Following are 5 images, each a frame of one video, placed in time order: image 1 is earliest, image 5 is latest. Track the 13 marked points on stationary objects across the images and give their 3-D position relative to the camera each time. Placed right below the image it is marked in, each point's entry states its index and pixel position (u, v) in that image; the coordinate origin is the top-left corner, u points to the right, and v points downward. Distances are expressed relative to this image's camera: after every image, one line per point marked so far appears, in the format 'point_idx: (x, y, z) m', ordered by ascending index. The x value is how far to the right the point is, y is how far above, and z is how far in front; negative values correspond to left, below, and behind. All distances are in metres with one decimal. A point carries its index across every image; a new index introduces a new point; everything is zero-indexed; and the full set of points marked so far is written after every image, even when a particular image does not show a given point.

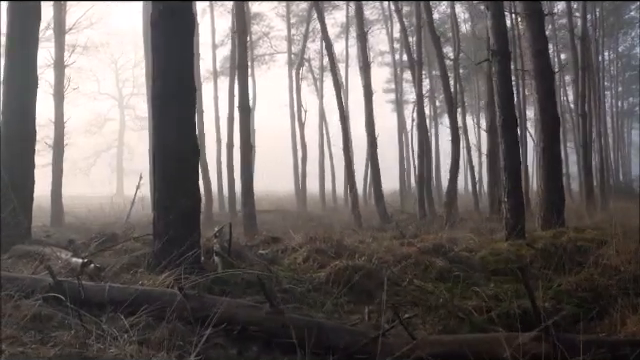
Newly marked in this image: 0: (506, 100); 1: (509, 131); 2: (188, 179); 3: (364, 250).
0: (+2.9, +1.2, +10.0) m
1: (+2.9, +0.8, +10.0) m
2: (-1.4, 0.0, +7.0) m
3: (+0.6, -0.9, +8.6) m
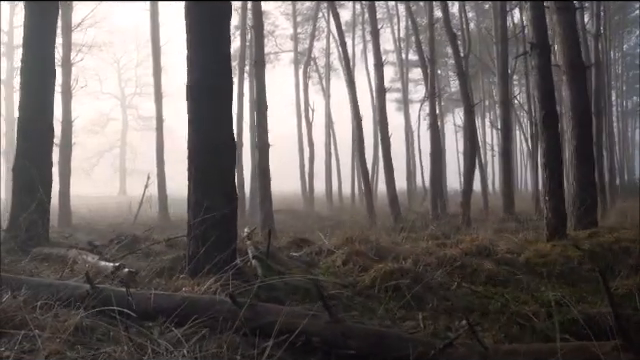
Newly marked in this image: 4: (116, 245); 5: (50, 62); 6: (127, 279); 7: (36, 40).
0: (+3.4, +1.2, +9.6) m
1: (+3.4, +0.8, +9.6) m
2: (-1.0, 0.0, +6.6) m
3: (+1.1, -0.9, +8.2) m
4: (-2.7, -0.9, +8.6) m
5: (-4.2, +1.7, +10.1) m
6: (-1.7, -0.9, +5.7) m
7: (-4.3, +2.1, +10.0) m
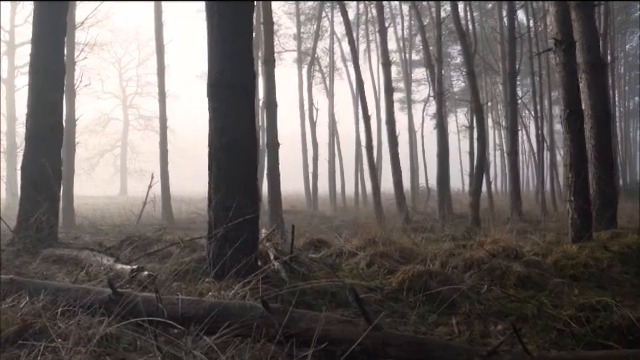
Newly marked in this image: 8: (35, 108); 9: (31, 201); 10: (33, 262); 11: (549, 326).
0: (+3.6, +1.3, +9.3) m
1: (+3.6, +0.8, +9.3) m
2: (-0.7, 0.0, +6.3) m
3: (+1.3, -0.9, +7.9) m
4: (-2.5, -0.8, +8.3) m
5: (-3.9, +1.8, +9.8) m
6: (-1.4, -0.9, +5.4) m
7: (-4.1, +2.1, +9.7) m
8: (-4.2, +1.1, +9.6) m
9: (-4.1, -0.3, +9.3) m
10: (-3.2, -0.9, +7.4) m
11: (+2.0, -1.3, +5.8) m
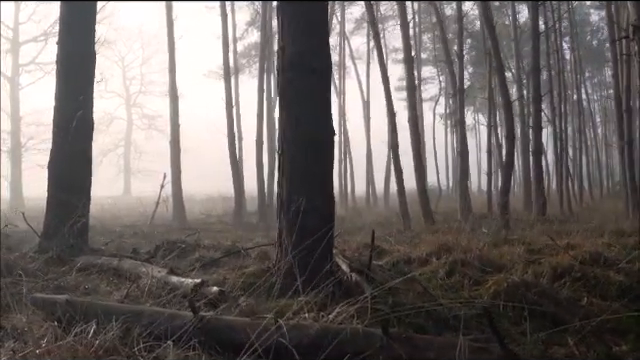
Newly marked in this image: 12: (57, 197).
0: (+4.3, +1.3, +8.4) m
1: (+4.4, +0.8, +8.5) m
2: (0.0, +0.1, +5.4) m
3: (+2.1, -0.9, +7.1) m
4: (-1.7, -0.8, +7.5) m
5: (-3.2, +1.8, +9.0) m
6: (-0.7, -0.9, +4.6) m
7: (-3.4, +2.1, +8.8) m
8: (-3.5, +1.1, +8.8) m
9: (-3.4, -0.3, +8.5) m
10: (-2.5, -0.9, +6.5) m
11: (+2.8, -1.3, +5.0) m
12: (-3.5, -0.2, +8.5) m
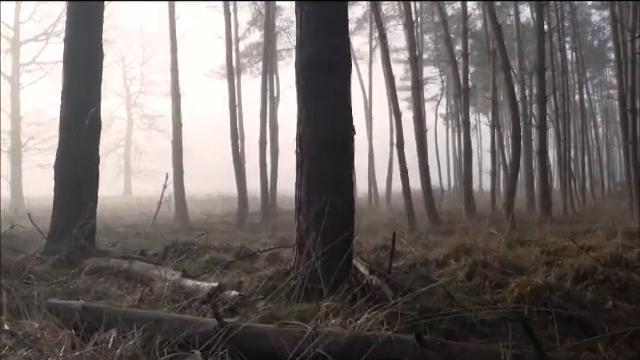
0: (+4.5, +1.3, +8.3) m
1: (+4.5, +0.8, +8.3) m
2: (+0.2, +0.1, +5.3) m
3: (+2.2, -0.9, +6.9) m
4: (-1.6, -0.8, +7.3) m
5: (-3.1, +1.8, +8.8) m
6: (-0.5, -0.9, +4.4) m
7: (-3.2, +2.1, +8.6) m
8: (-3.4, +1.1, +8.6) m
9: (-3.2, -0.3, +8.3) m
10: (-2.4, -0.9, +6.4) m
11: (+2.9, -1.3, +4.8) m
12: (-3.3, -0.2, +8.3) m
